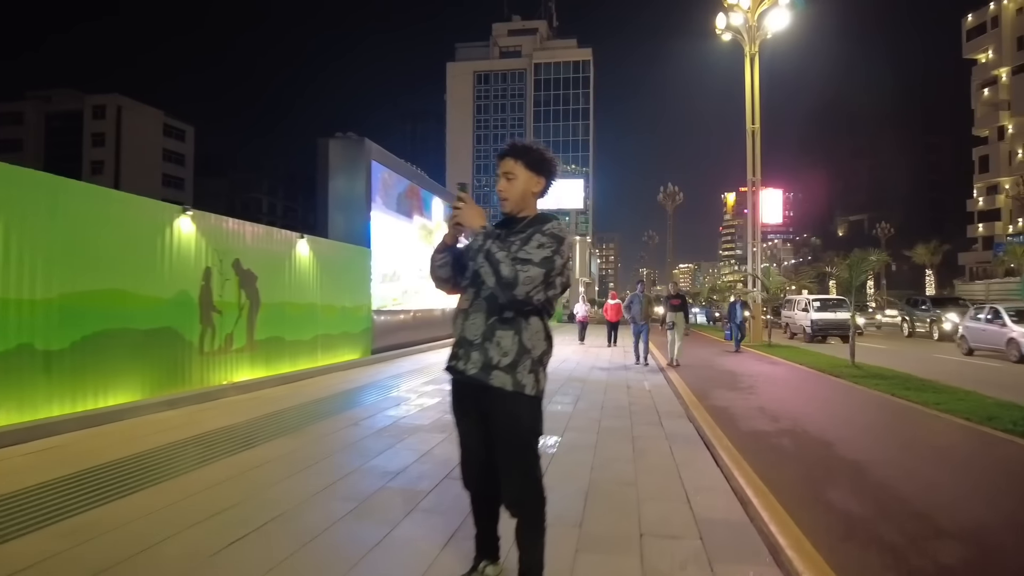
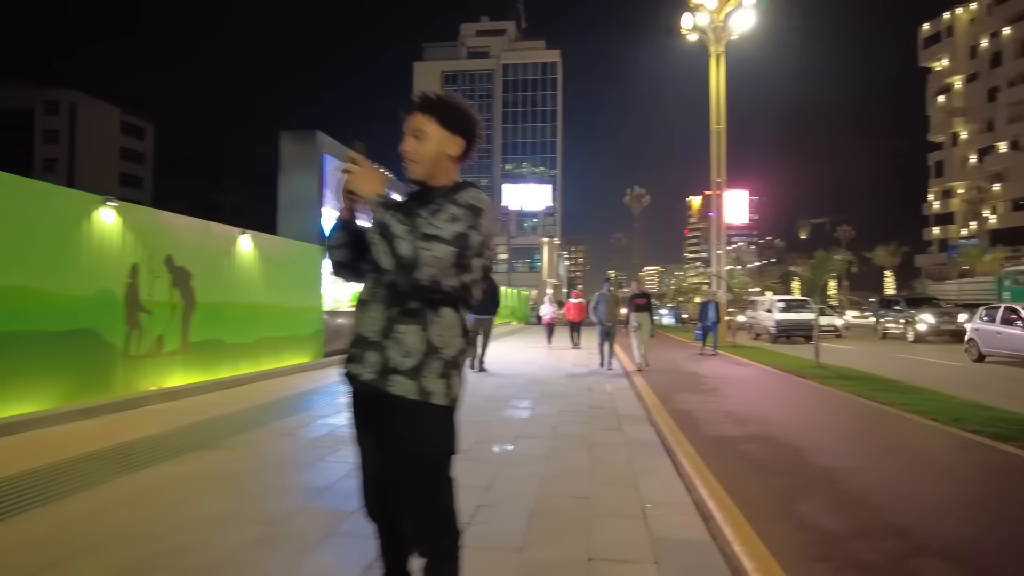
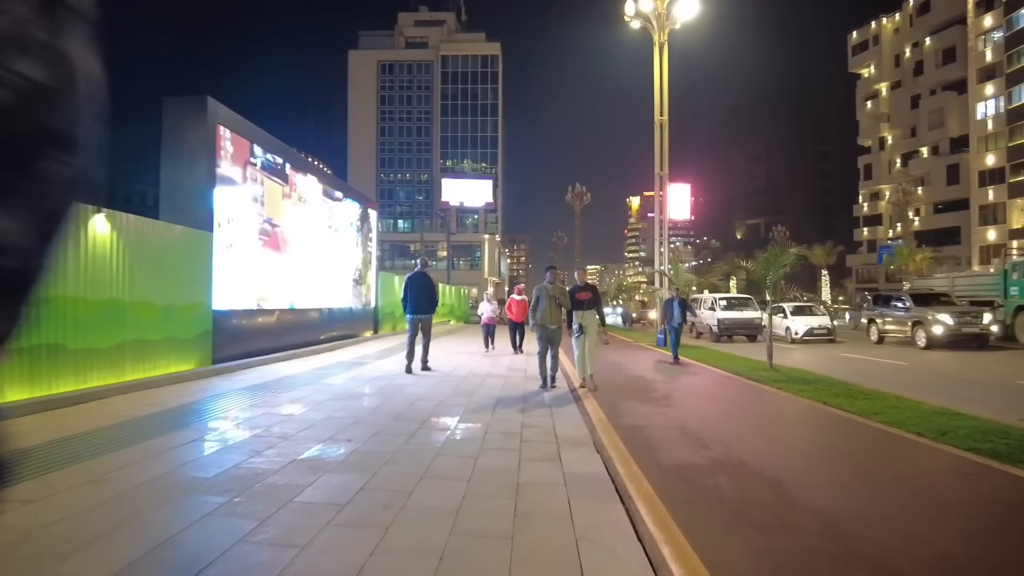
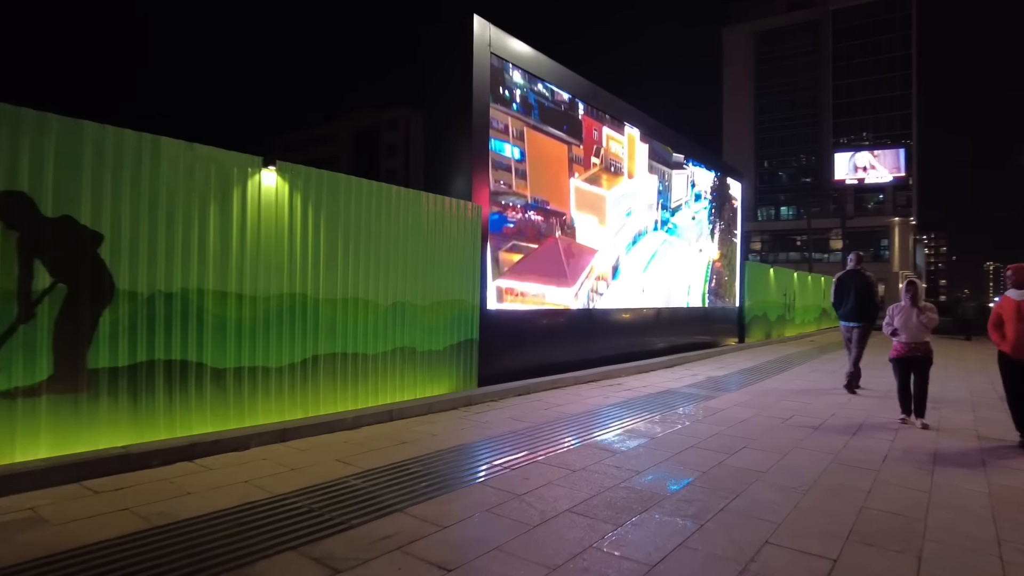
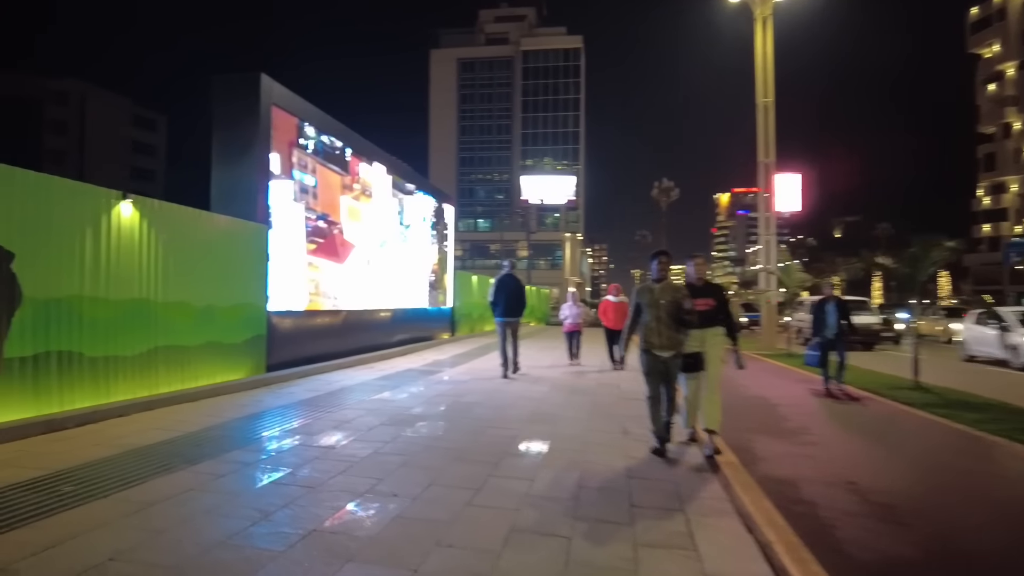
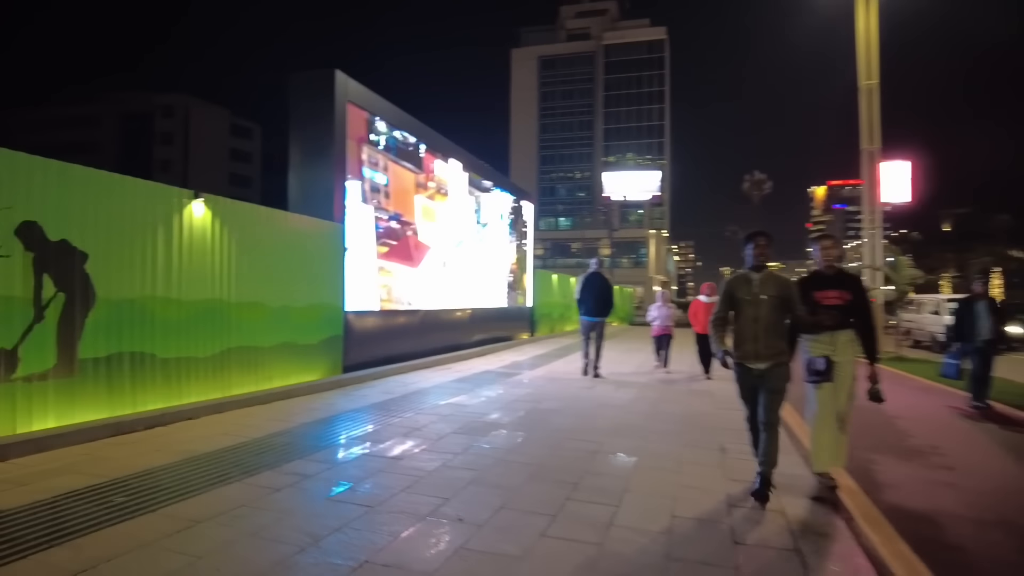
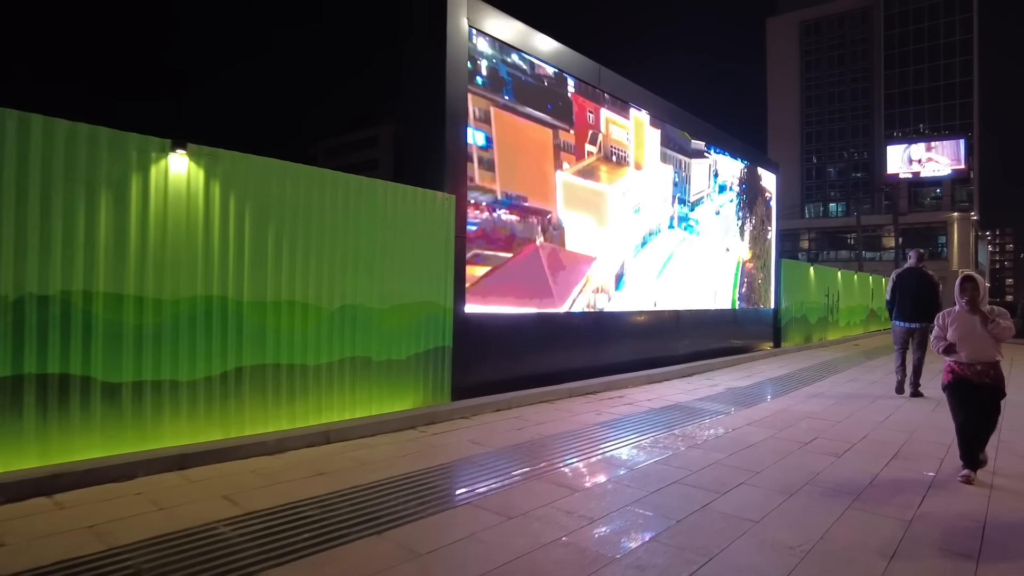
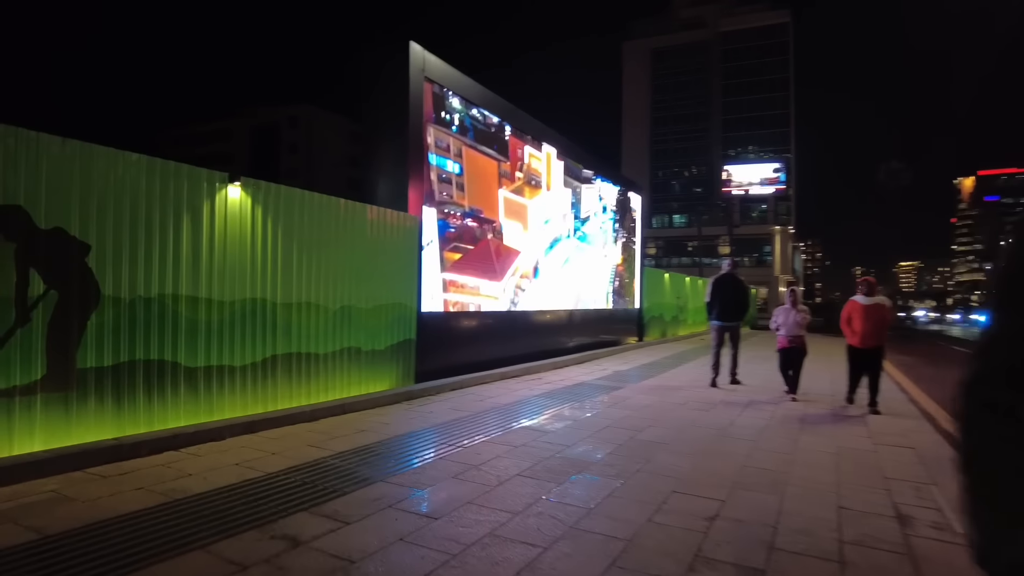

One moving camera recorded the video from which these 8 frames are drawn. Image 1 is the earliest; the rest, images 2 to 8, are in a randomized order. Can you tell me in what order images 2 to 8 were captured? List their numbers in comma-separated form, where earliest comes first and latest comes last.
2, 3, 5, 6, 8, 4, 7
